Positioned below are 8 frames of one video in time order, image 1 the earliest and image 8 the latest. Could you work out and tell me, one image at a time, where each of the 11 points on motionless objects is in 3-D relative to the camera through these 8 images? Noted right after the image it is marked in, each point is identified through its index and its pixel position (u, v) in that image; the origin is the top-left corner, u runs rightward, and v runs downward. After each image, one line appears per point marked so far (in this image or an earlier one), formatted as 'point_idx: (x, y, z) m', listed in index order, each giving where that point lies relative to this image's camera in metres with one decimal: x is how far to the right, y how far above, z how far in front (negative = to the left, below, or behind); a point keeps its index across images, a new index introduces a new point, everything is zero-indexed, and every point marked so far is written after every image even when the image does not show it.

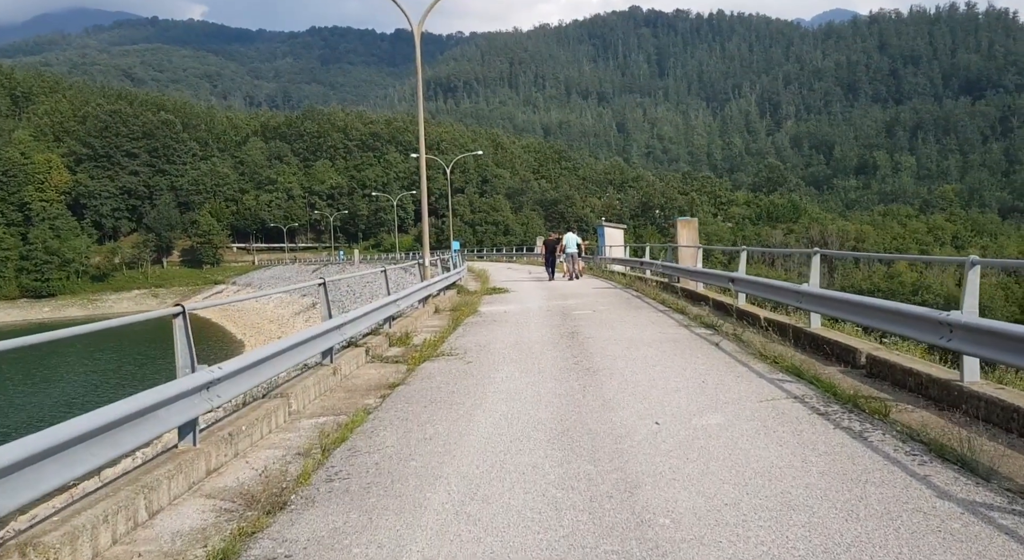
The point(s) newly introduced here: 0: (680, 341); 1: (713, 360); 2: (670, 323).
0: (+2.3, -0.8, +10.6) m
1: (+2.3, -0.9, +8.9) m
2: (+2.6, -0.7, +12.9) m
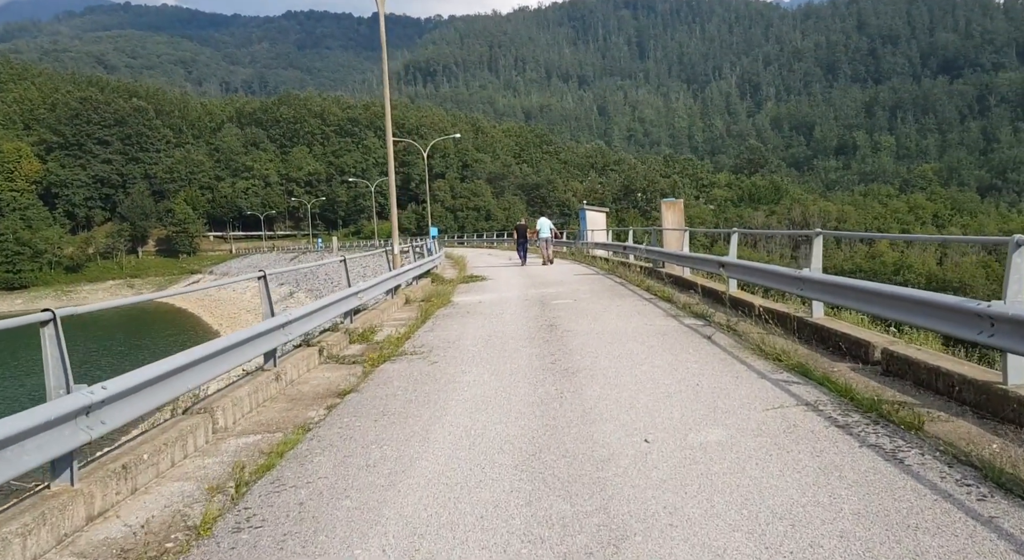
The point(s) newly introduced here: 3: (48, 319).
0: (+1.9, -0.7, +9.6) m
1: (+2.0, -0.8, +8.0) m
2: (+2.2, -0.5, +11.9) m
3: (-2.4, -0.2, +4.1) m
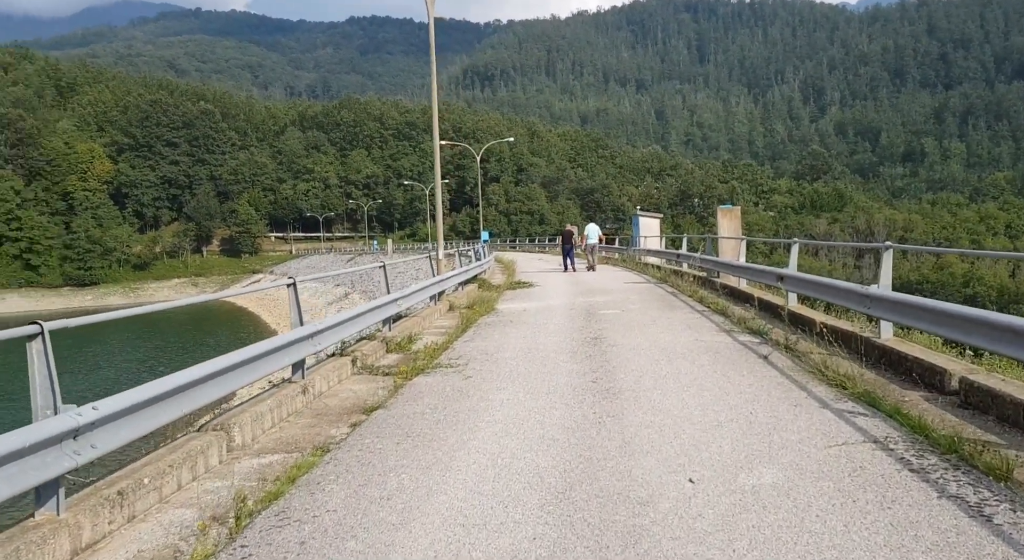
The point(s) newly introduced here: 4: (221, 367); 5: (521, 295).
0: (+2.4, -0.8, +9.0) m
1: (+2.4, -0.9, +7.4) m
2: (+2.8, -0.7, +11.3) m
3: (-2.3, -0.2, +3.8) m
4: (-2.1, -0.6, +5.7) m
5: (+0.2, -0.3, +18.8) m
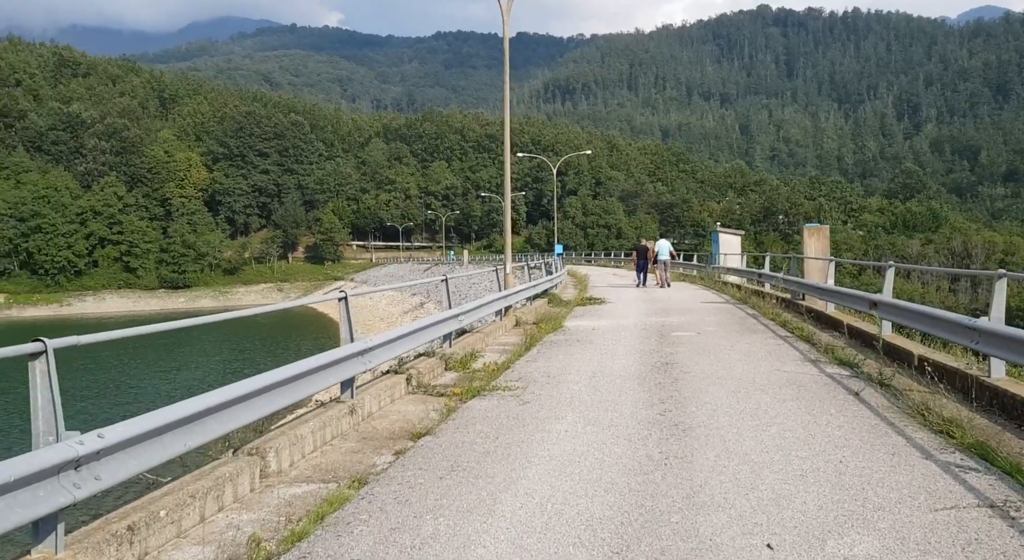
0: (+3.1, -1.1, +8.2) m
1: (+2.9, -1.2, +6.6) m
2: (+3.7, -1.0, +10.4) m
3: (-2.1, -0.3, +3.5) m
4: (-1.7, -0.7, +5.4) m
5: (+1.9, -0.7, +18.2) m
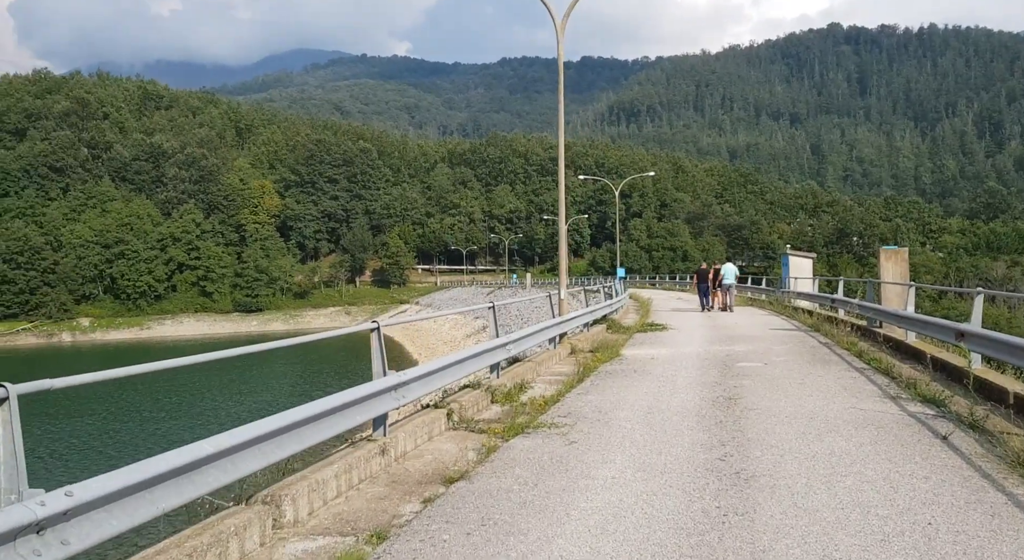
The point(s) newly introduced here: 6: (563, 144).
0: (+3.5, -1.4, +7.4) m
1: (+3.2, -1.4, +5.8) m
2: (+4.3, -1.3, +9.5) m
3: (-2.0, -0.5, +3.1) m
4: (-1.5, -0.9, +5.0) m
5: (+3.1, -1.3, +17.4) m
6: (+1.1, +3.1, +17.7) m
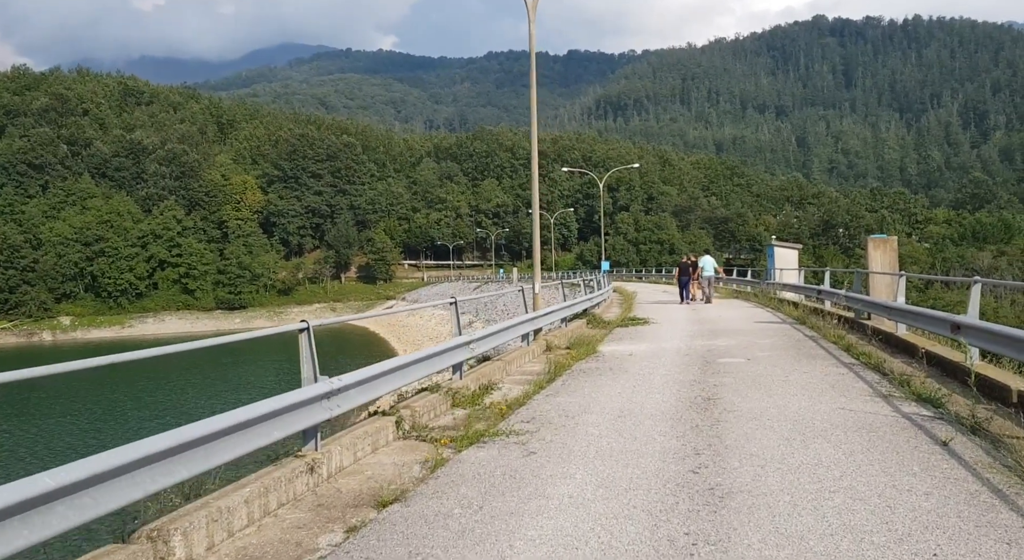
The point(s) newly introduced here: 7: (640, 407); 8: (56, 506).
0: (+3.1, -1.3, +6.7) m
1: (+2.8, -1.3, +5.1) m
2: (+3.9, -1.2, +8.9) m
3: (-2.3, -0.4, +2.3) m
4: (-1.8, -0.9, +4.2) m
5: (+2.6, -1.1, +16.7) m
6: (+0.5, +3.2, +16.9) m
7: (+1.3, -1.3, +8.2) m
8: (-2.0, -1.0, +3.4) m
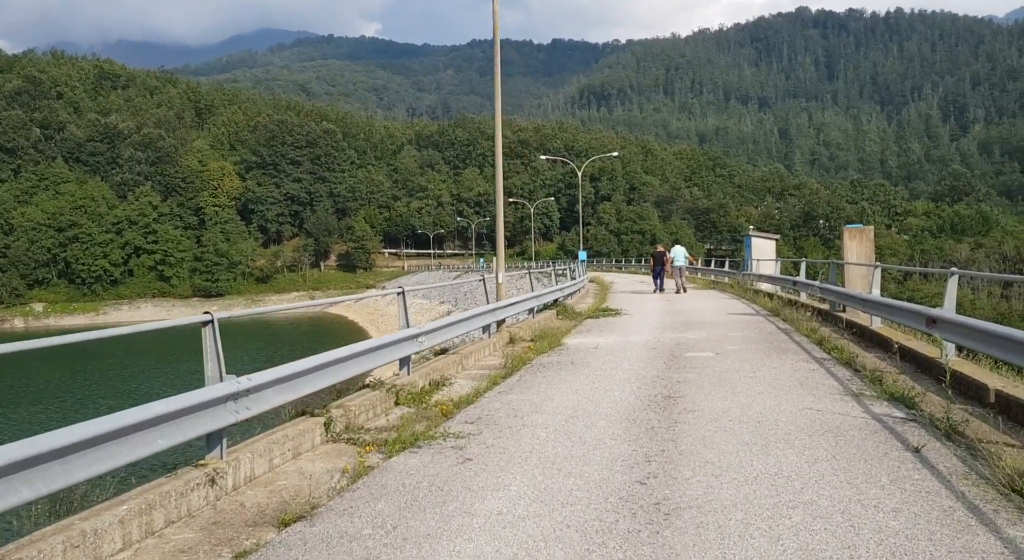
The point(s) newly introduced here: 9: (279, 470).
0: (+2.6, -1.2, +6.2) m
1: (+2.3, -1.3, +4.6) m
2: (+3.4, -1.1, +8.4) m
3: (-2.7, -0.4, +1.7) m
4: (-2.2, -0.8, +3.6) m
5: (+1.9, -0.9, +16.2) m
6: (-0.2, +3.5, +16.3) m
7: (+0.8, -1.2, +7.7) m
8: (-2.4, -0.9, +2.7) m
9: (-1.6, -1.3, +5.5) m
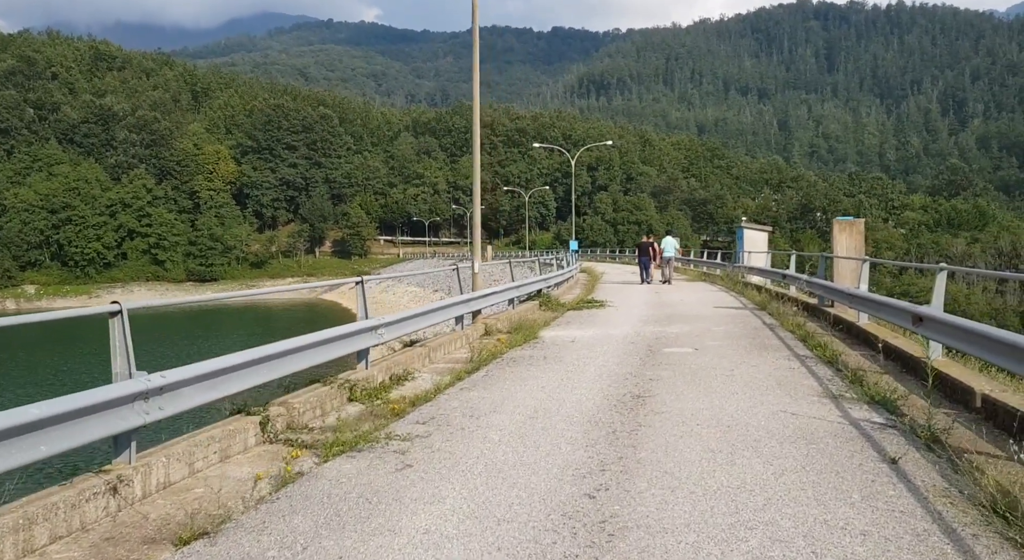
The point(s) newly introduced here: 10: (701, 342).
0: (+2.3, -1.2, +5.8) m
1: (+2.0, -1.3, +4.1) m
2: (+3.0, -1.1, +7.9) m
3: (-3.1, -0.4, +1.2) m
4: (-2.6, -0.7, +3.1) m
5: (+1.5, -0.8, +15.8) m
6: (-0.5, +3.7, +15.7) m
7: (+0.4, -1.2, +7.2) m
8: (-2.8, -0.9, +2.3) m
9: (-2.0, -1.3, +5.1) m
10: (+2.8, -0.9, +11.5) m
